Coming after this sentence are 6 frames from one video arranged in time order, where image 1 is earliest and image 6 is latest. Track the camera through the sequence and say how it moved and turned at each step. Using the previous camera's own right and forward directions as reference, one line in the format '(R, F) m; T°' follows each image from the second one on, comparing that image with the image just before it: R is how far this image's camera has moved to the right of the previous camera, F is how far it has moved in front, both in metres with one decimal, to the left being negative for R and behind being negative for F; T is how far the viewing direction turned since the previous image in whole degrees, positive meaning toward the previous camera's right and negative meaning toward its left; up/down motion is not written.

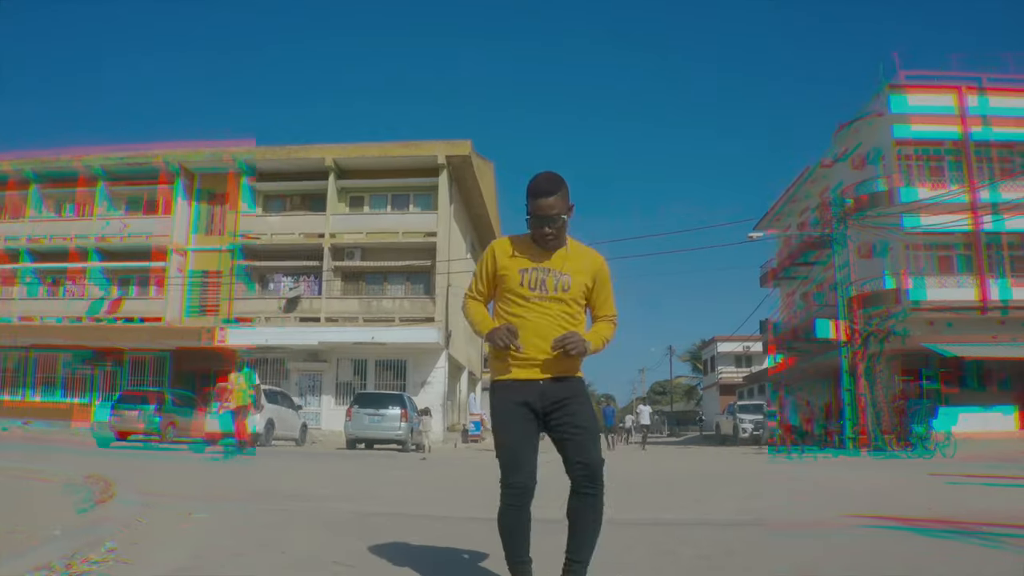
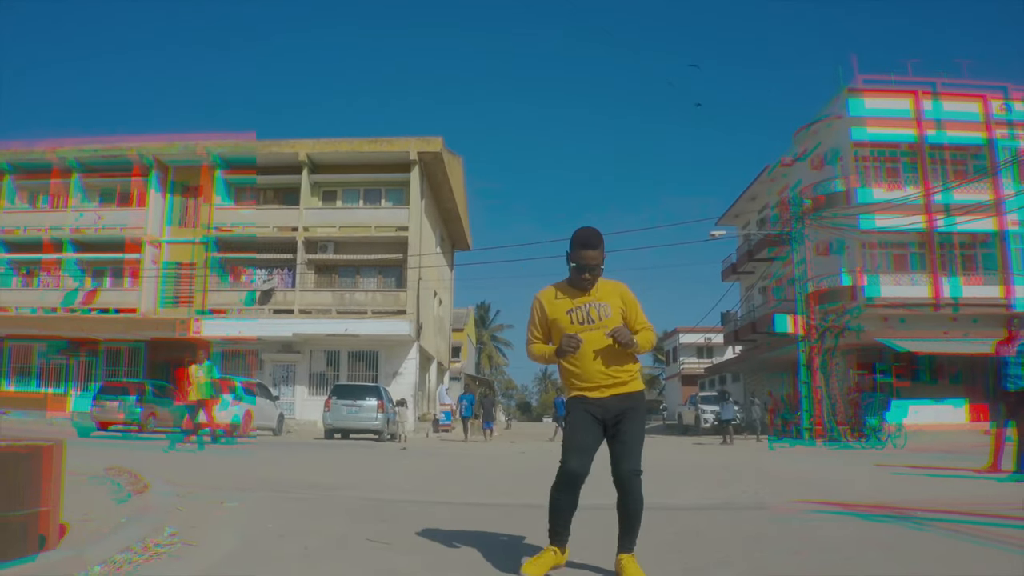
(-0.1, -0.6) m; +3°
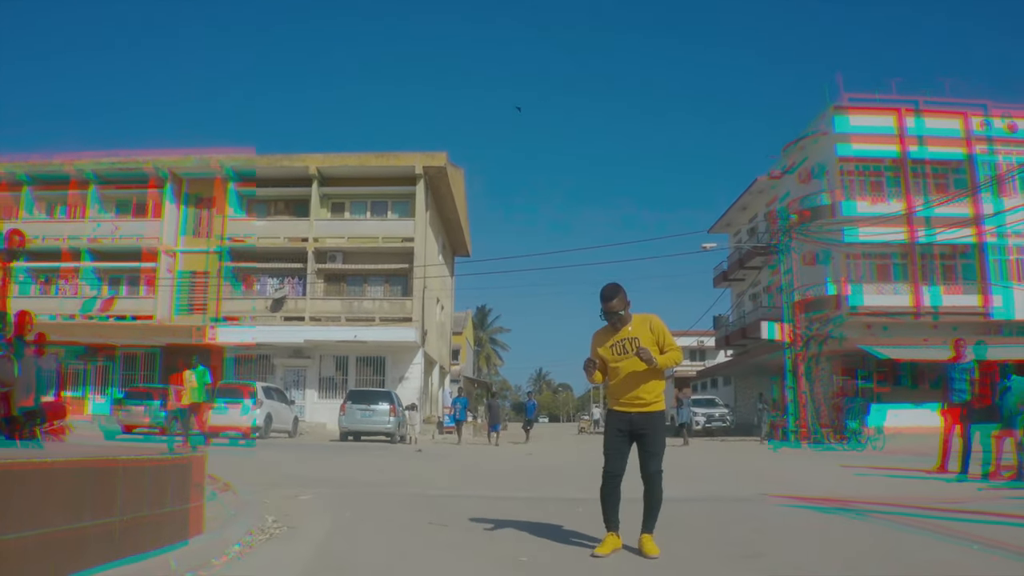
(-0.2, -1.0) m; 0°
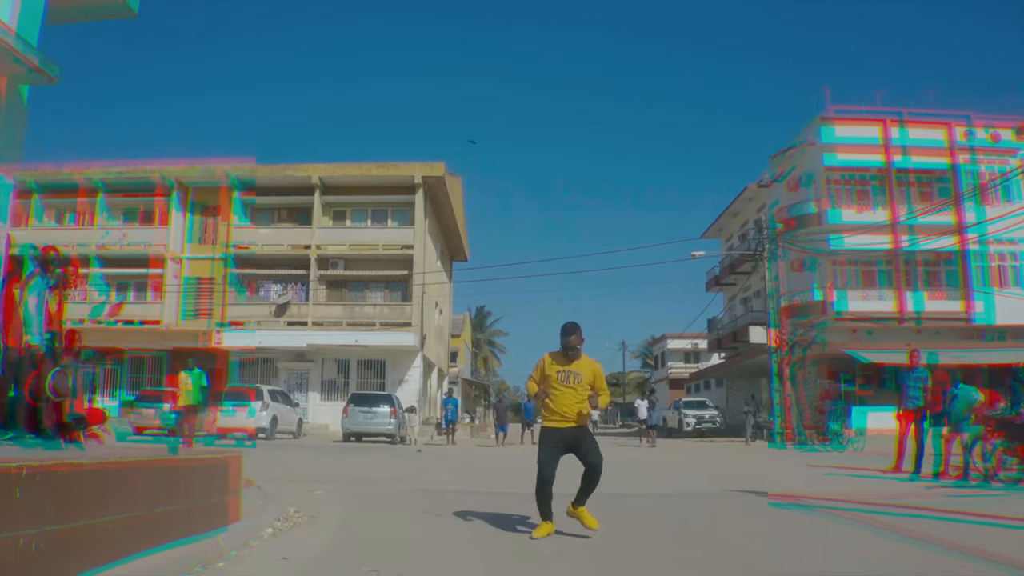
(+0.1, -0.7) m; 0°
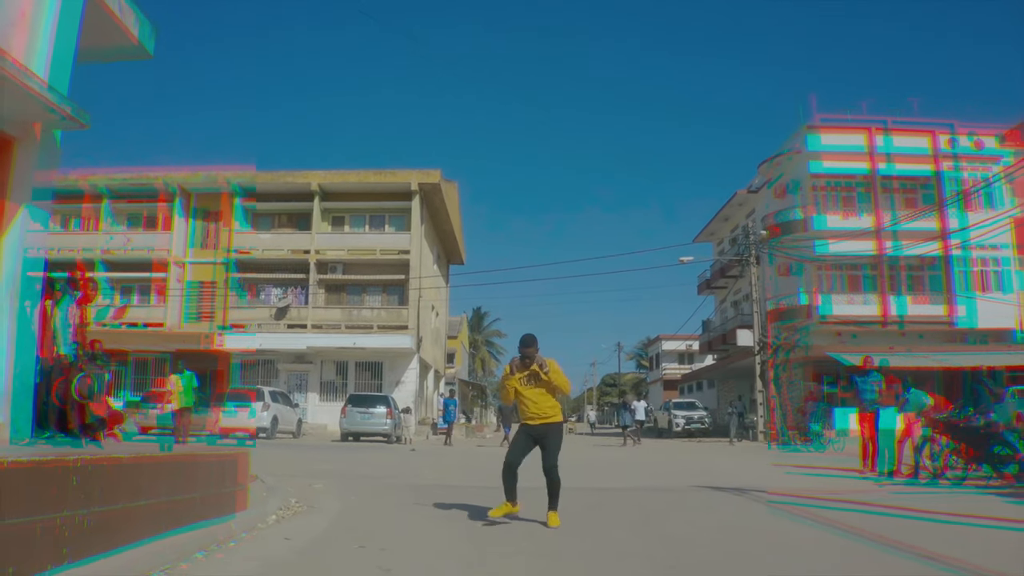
(+0.2, -0.6) m; 0°
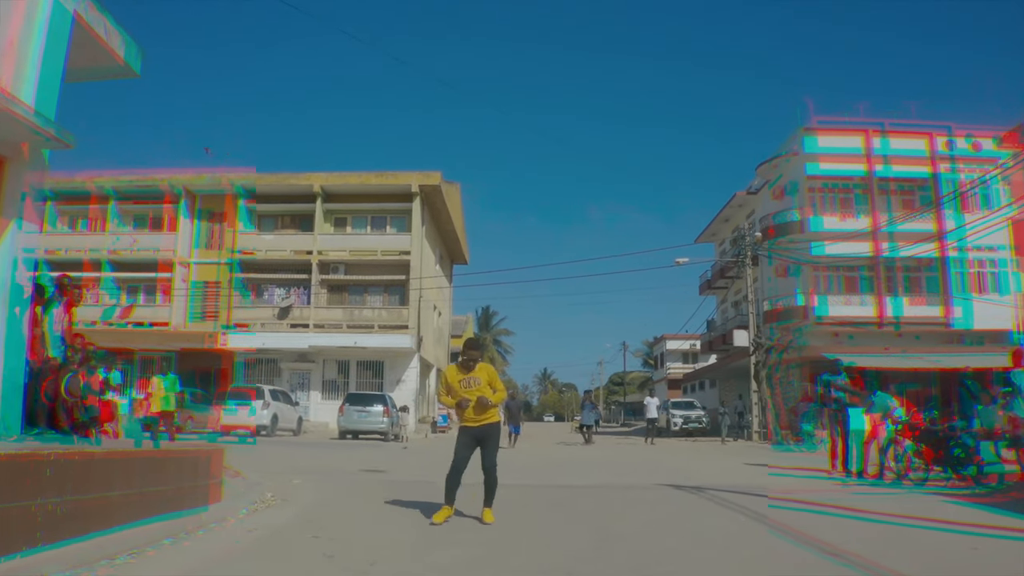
(+0.4, -0.3) m; -1°
